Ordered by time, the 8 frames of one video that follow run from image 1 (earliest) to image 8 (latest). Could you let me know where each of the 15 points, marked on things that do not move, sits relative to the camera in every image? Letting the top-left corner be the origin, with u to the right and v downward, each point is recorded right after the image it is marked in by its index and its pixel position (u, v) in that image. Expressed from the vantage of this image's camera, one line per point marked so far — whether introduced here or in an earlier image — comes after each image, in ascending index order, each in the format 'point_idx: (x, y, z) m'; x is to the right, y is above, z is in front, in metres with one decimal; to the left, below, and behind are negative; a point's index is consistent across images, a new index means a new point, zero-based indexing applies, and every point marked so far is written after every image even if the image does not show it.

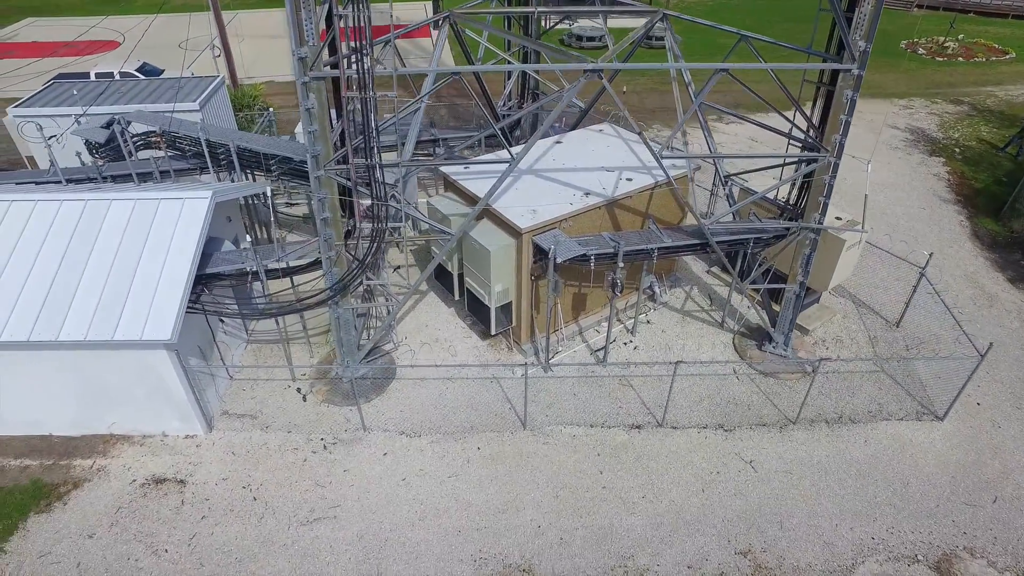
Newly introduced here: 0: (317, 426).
0: (-3.9, -2.8, +11.9) m
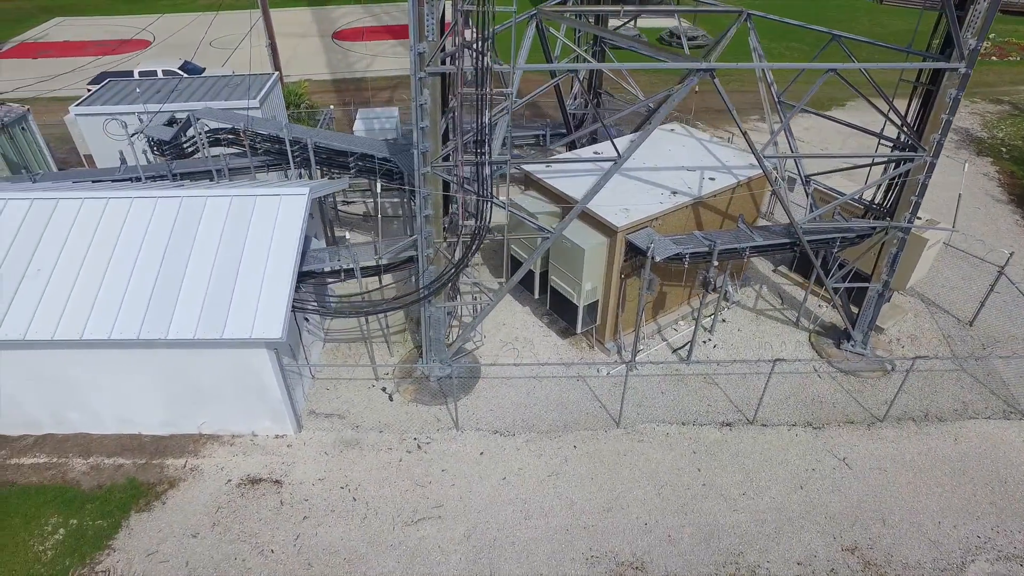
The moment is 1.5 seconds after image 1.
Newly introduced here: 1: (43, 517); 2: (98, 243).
0: (-2.0, -2.8, +11.9) m
1: (-8.4, -4.1, +10.5) m
2: (-7.4, +0.9, +10.5) m
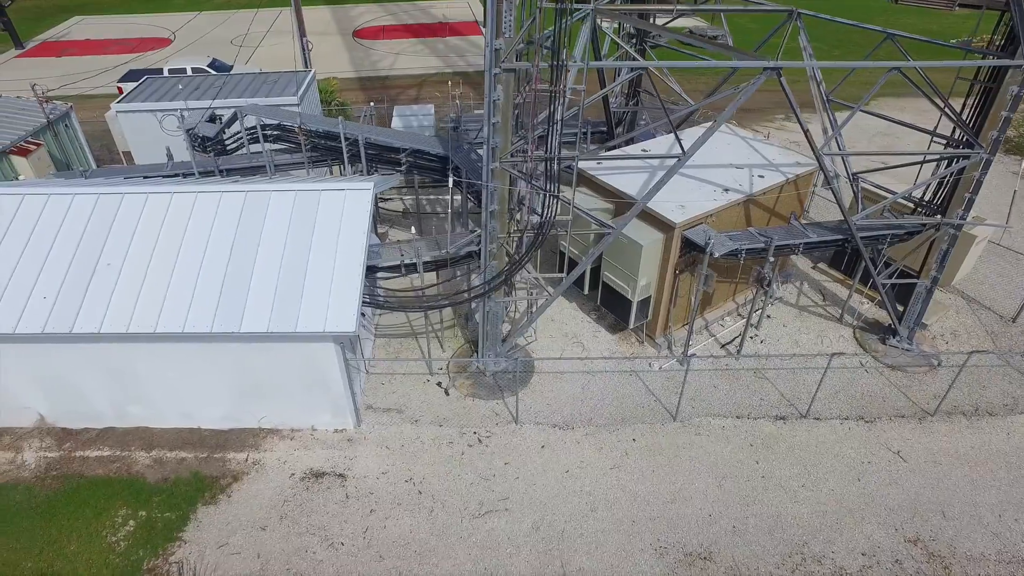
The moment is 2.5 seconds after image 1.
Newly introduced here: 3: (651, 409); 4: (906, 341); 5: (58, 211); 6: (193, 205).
0: (-0.9, -2.7, +12.0) m
1: (-7.2, -4.0, +10.6) m
2: (-6.2, +1.0, +10.6) m
3: (+3.0, -2.5, +12.5) m
4: (+9.2, -1.2, +13.6) m
5: (-8.4, +1.5, +10.9) m
6: (-5.9, +1.6, +10.9) m
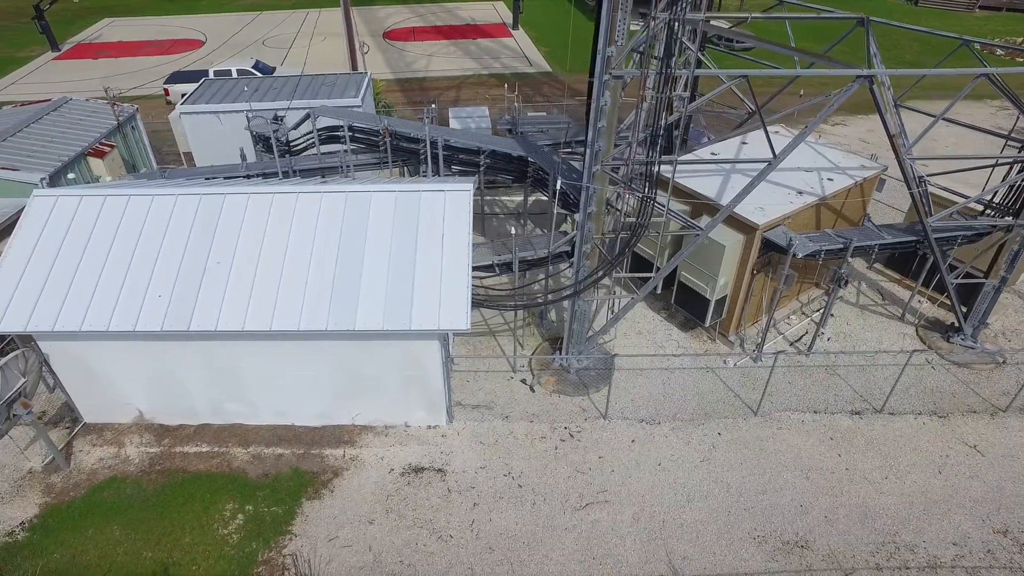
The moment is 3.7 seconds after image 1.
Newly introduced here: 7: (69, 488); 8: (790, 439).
0: (+0.9, -2.7, +12.3) m
1: (-5.4, -4.0, +10.8) m
2: (-4.4, +1.0, +10.8) m
3: (+4.8, -2.5, +12.8) m
4: (+10.9, -1.2, +14.0) m
5: (-6.6, +1.5, +11.1) m
6: (-4.1, +1.6, +11.2) m
7: (-8.4, -3.8, +11.1) m
8: (+5.7, -3.1, +12.1) m
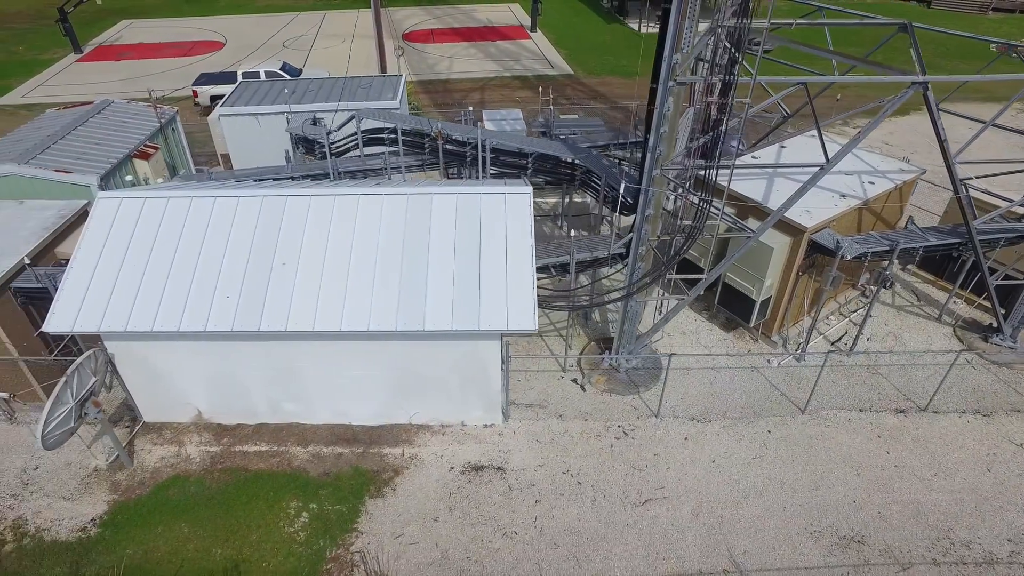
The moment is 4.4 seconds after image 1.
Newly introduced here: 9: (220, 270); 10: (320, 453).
0: (+2.0, -2.7, +12.5) m
1: (-4.3, -4.0, +11.0) m
2: (-3.3, +0.9, +11.0) m
3: (+5.9, -2.5, +13.1) m
4: (+12.1, -1.2, +14.3) m
5: (-5.4, +1.5, +11.3) m
6: (-3.0, +1.6, +11.4) m
7: (-7.3, -3.8, +11.3) m
8: (+6.8, -3.1, +12.3) m
9: (-5.3, +0.3, +10.7) m
10: (-3.8, -3.3, +11.8) m
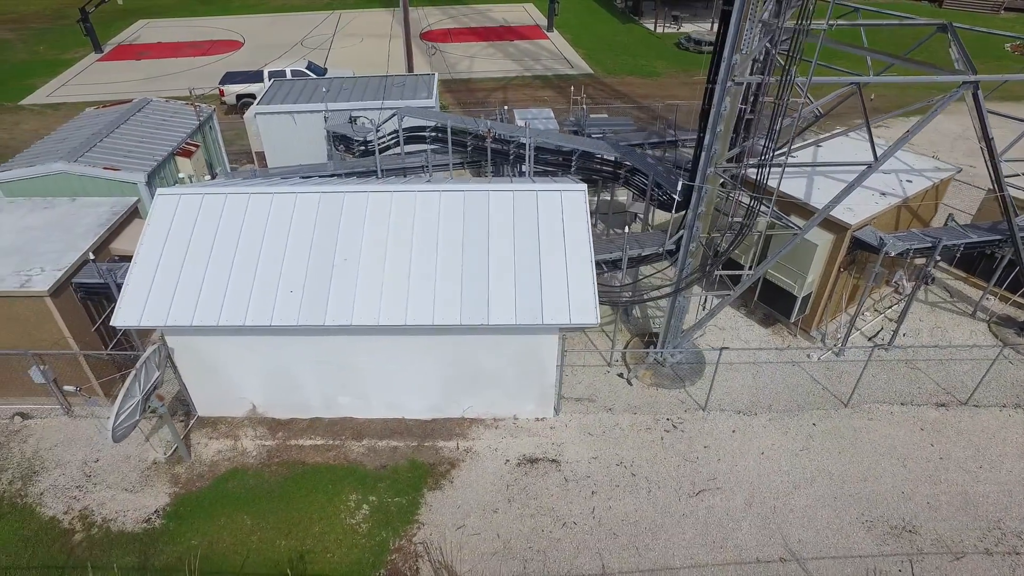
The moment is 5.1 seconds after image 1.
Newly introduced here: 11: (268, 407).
0: (+3.1, -2.6, +12.7) m
1: (-3.2, -3.9, +11.2) m
2: (-2.2, +1.0, +11.2) m
3: (+7.0, -2.4, +13.3) m
4: (+13.1, -1.1, +14.5) m
5: (-4.4, +1.6, +11.5) m
6: (-1.9, +1.6, +11.5) m
7: (-6.2, -3.7, +11.5) m
8: (+7.9, -3.0, +12.5) m
9: (-4.2, +0.4, +10.9) m
10: (-2.8, -3.2, +12.0) m
11: (-5.1, -2.5, +12.4) m
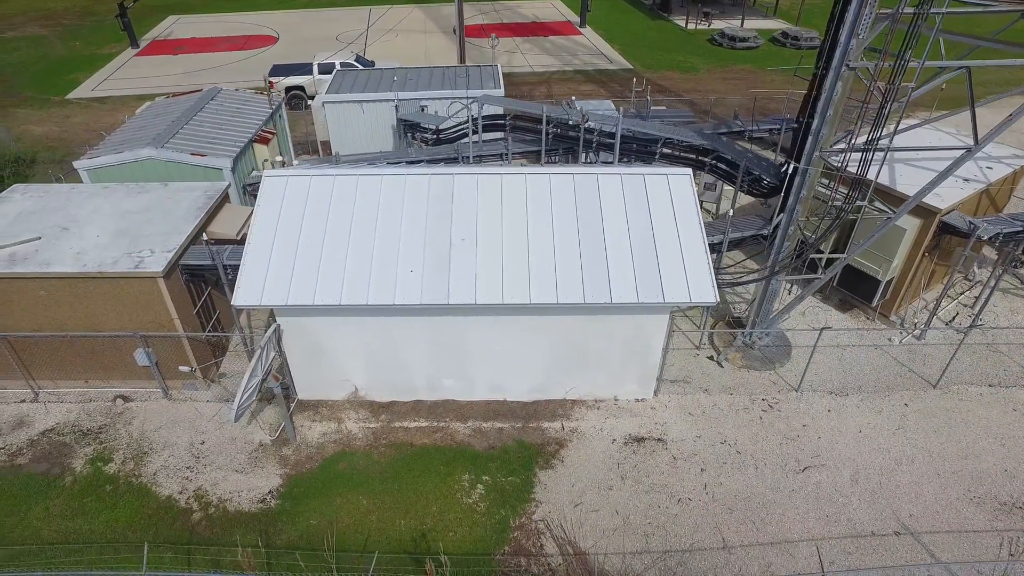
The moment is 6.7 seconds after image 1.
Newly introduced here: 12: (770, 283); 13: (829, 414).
0: (+5.2, -2.2, +12.8) m
1: (-1.1, -3.5, +11.2) m
2: (-0.1, +1.4, +11.3) m
3: (+9.1, -2.0, +13.4) m
4: (+15.2, -0.7, +14.7) m
5: (-2.3, +1.9, +11.6) m
6: (+0.2, +2.0, +11.6) m
7: (-4.1, -3.4, +11.5) m
8: (+10.0, -2.6, +12.7) m
9: (-2.1, +0.8, +10.9) m
10: (-0.6, -2.9, +12.1) m
11: (-3.0, -2.1, +12.5) m
12: (+5.6, +0.1, +12.8) m
13: (+6.7, -2.7, +12.4) m
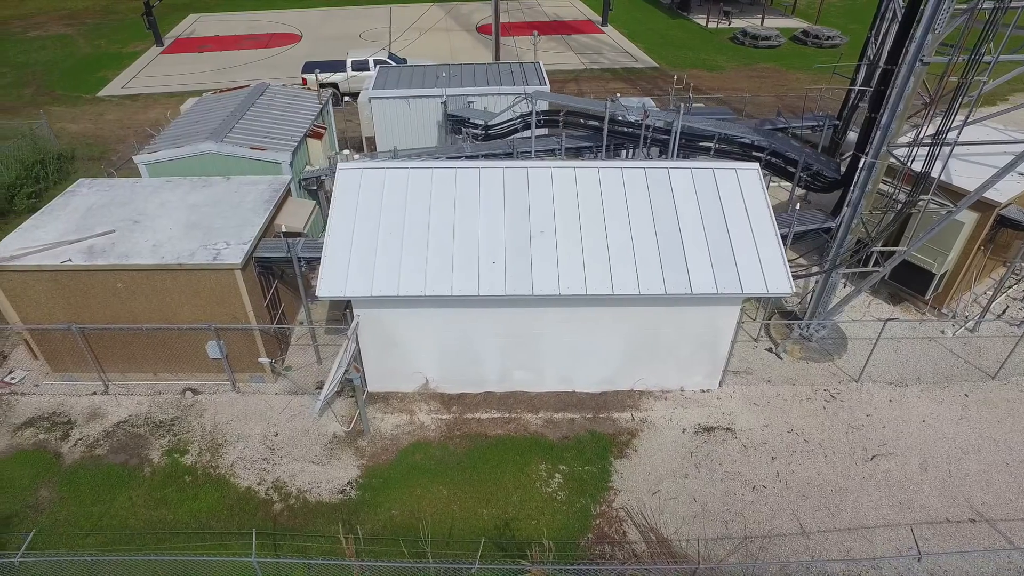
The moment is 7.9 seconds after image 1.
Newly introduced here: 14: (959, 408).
0: (+6.6, -2.1, +13.0) m
1: (+0.4, -3.4, +11.3) m
2: (+1.4, +1.6, +11.4) m
3: (+10.5, -1.9, +13.6) m
4: (+16.6, -0.5, +15.0) m
5: (-0.8, +2.1, +11.6) m
6: (+1.6, +2.2, +11.7) m
7: (-2.6, -3.2, +11.6) m
8: (+11.5, -2.4, +12.9) m
9: (-0.7, +0.9, +11.0) m
10: (+0.8, -2.7, +12.2) m
11: (-1.6, -2.0, +12.5) m
12: (+7.1, +0.3, +13.0) m
13: (+8.2, -2.5, +12.6) m
14: (+9.6, -2.6, +12.7) m
